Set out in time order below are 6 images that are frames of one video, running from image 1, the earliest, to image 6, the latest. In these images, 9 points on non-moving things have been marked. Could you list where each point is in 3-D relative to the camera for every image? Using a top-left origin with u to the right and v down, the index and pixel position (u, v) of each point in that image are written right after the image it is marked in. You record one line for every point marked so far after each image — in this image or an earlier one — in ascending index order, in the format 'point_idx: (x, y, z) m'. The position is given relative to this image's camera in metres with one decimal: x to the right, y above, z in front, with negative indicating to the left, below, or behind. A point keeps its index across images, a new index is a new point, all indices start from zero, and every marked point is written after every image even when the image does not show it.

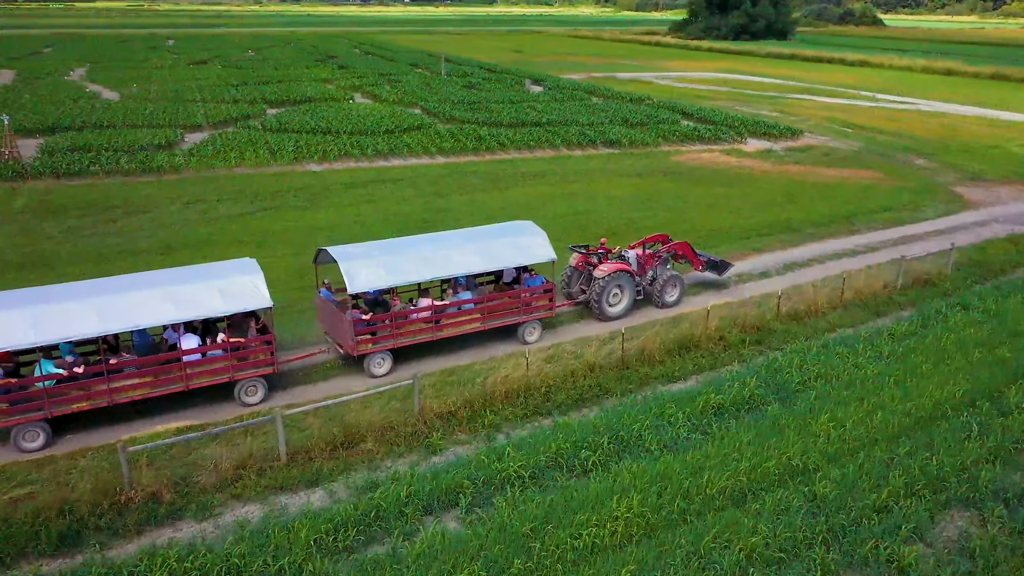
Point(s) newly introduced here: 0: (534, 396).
0: (+0.5, -1.9, +15.2) m
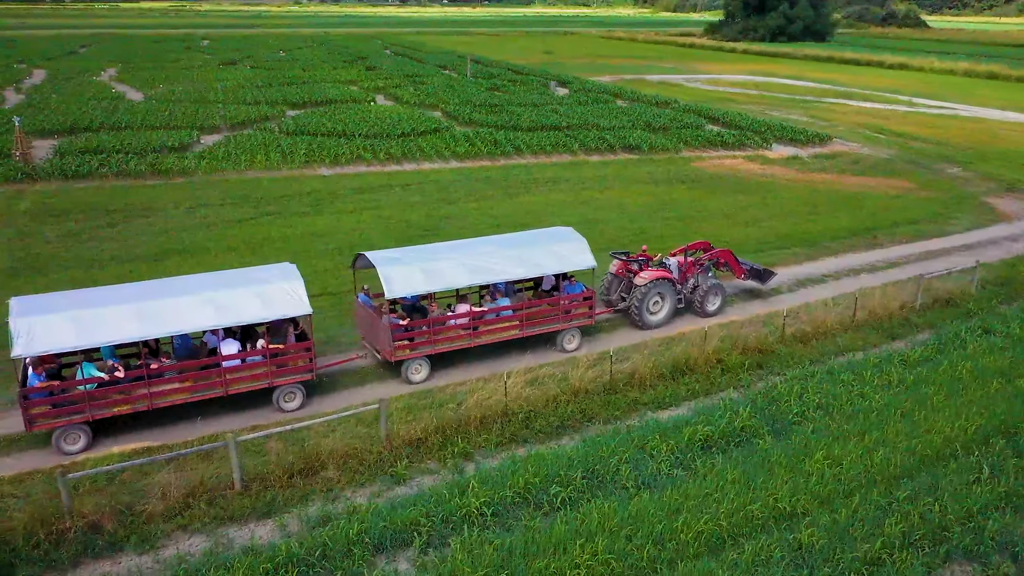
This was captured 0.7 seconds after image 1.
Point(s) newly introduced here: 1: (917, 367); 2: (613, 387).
0: (+0.1, -2.2, +14.3) m
1: (+7.7, -1.5, +16.3) m
2: (+1.8, -1.8, +15.5) m
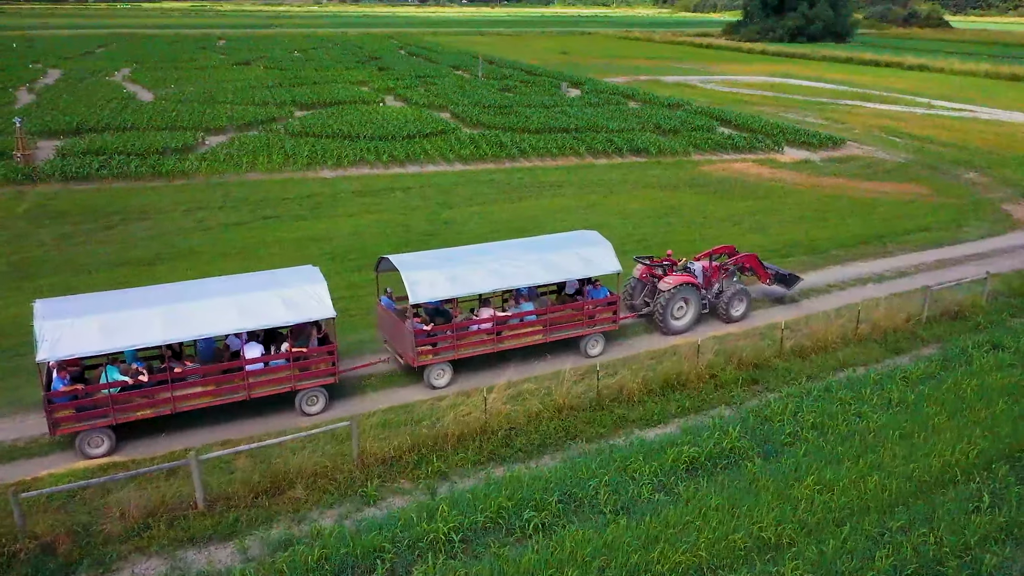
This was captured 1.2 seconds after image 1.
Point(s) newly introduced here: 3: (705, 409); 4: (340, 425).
0: (-0.3, -2.4, +13.8) m
1: (+7.4, -1.8, +15.6) m
2: (+1.5, -2.0, +15.0) m
3: (+3.3, -2.2, +15.1) m
4: (-2.6, -2.1, +13.2) m
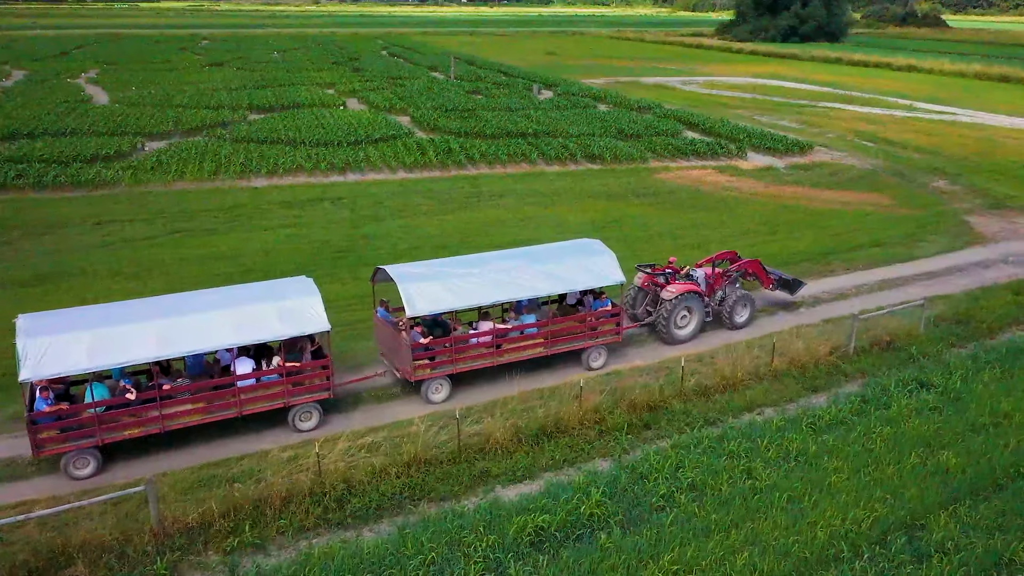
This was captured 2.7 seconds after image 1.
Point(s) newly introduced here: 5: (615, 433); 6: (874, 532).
0: (-2.6, -3.0, +12.1) m
1: (+5.1, -2.4, +13.9) m
2: (-0.8, -2.6, +13.3) m
3: (+1.0, -2.7, +13.4) m
4: (-5.0, -2.7, +11.5) m
5: (+1.7, -2.4, +14.1) m
6: (+4.8, -3.2, +11.2) m
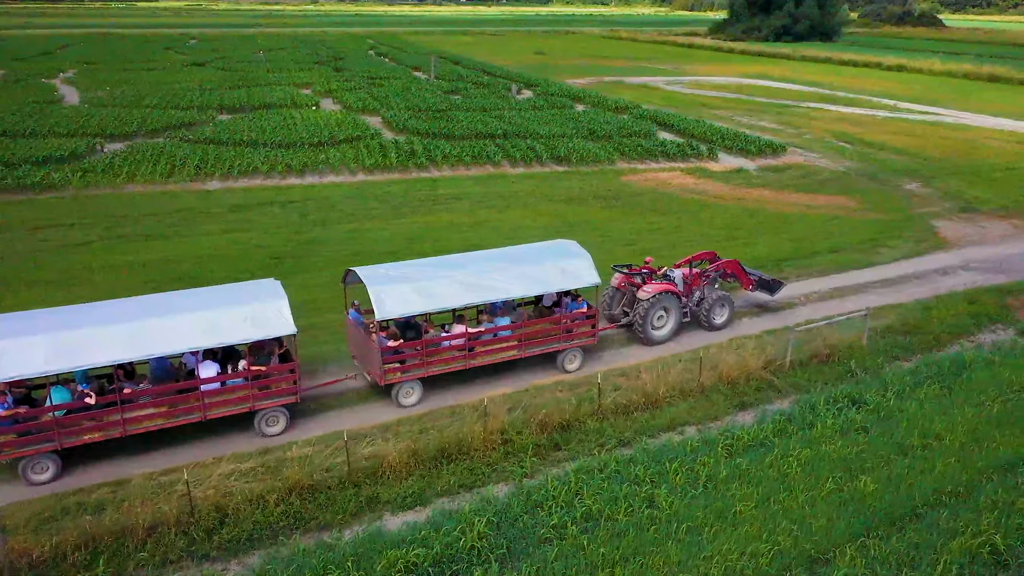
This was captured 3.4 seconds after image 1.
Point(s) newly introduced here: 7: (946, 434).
0: (-4.2, -3.2, +11.3) m
1: (+3.5, -2.6, +13.1) m
2: (-2.4, -2.8, +12.5) m
3: (-0.6, -2.9, +12.6) m
4: (-6.5, -2.9, +10.7) m
5: (+0.2, -2.6, +13.4) m
6: (+3.2, -3.4, +10.4) m
7: (+6.9, -2.3, +13.6) m
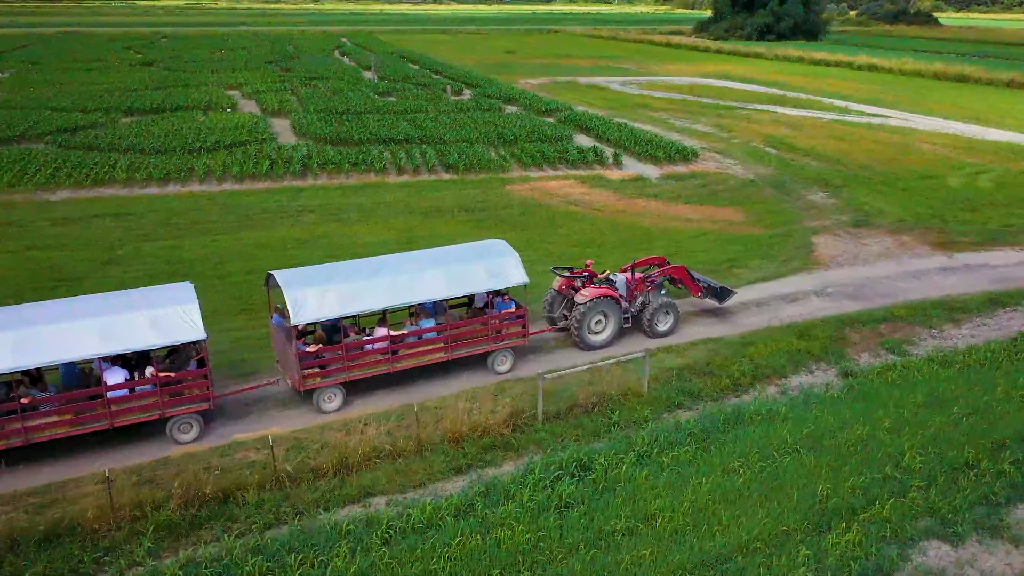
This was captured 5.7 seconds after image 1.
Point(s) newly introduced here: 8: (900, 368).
0: (-9.1, -3.8, +9.2) m
1: (-1.4, -3.2, +10.9) m
2: (-7.3, -3.4, +10.4) m
3: (-5.5, -3.6, +10.4) m
4: (-11.5, -3.5, +8.7) m
5: (-4.7, -3.3, +11.2) m
6: (-1.8, -4.1, +8.2) m
7: (+2.0, -3.0, +11.3) m
8: (+7.5, -1.5, +16.5) m
